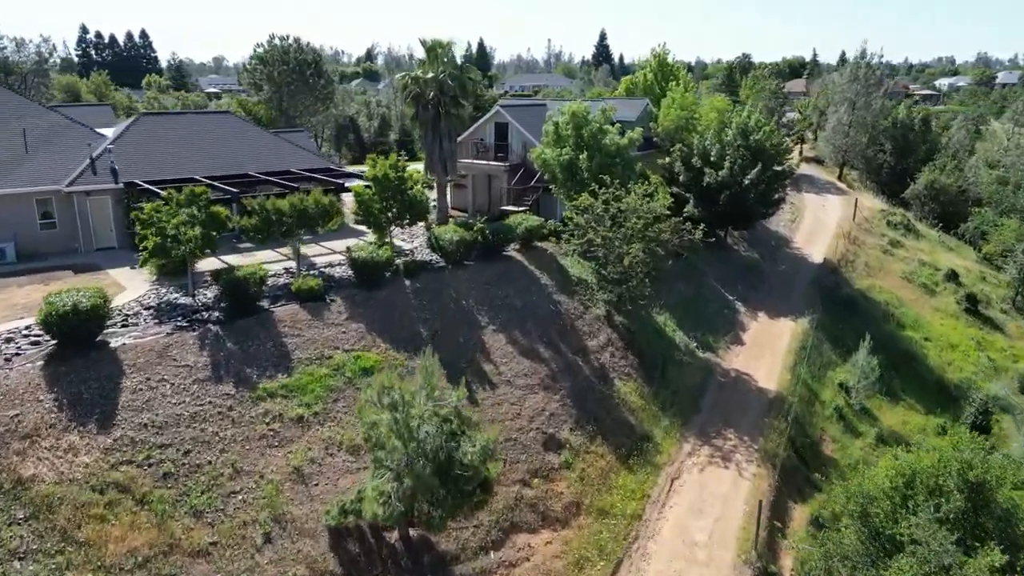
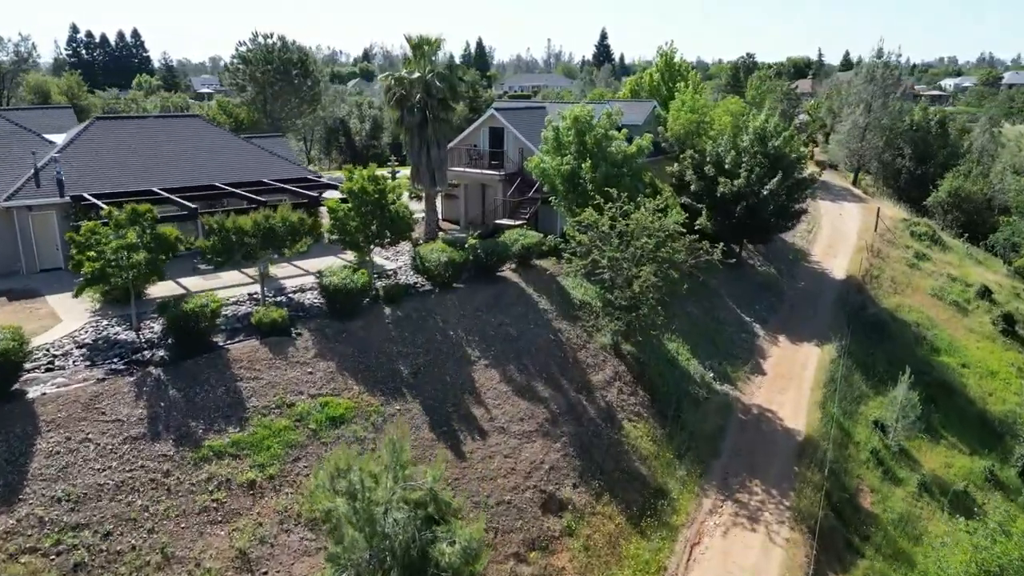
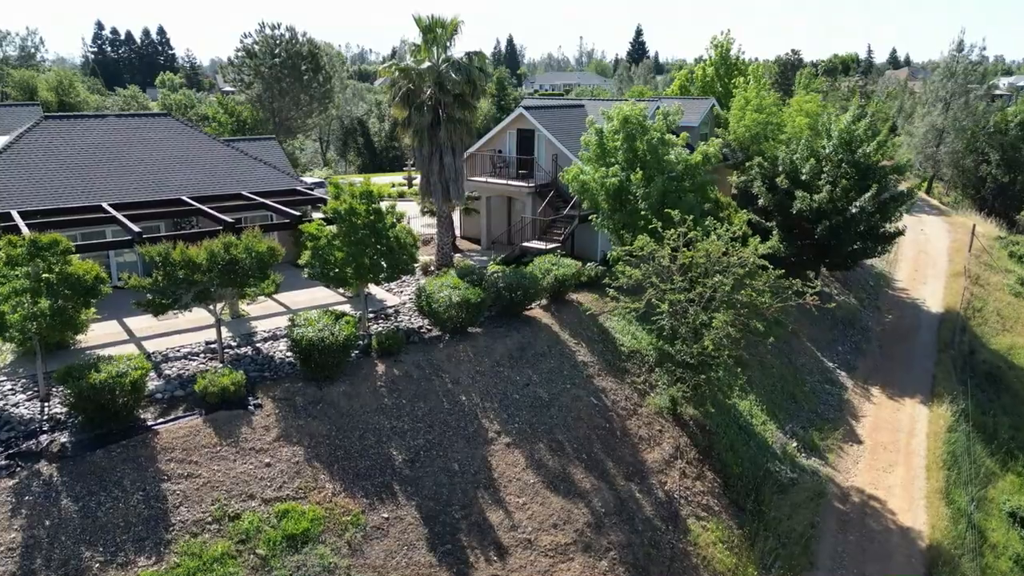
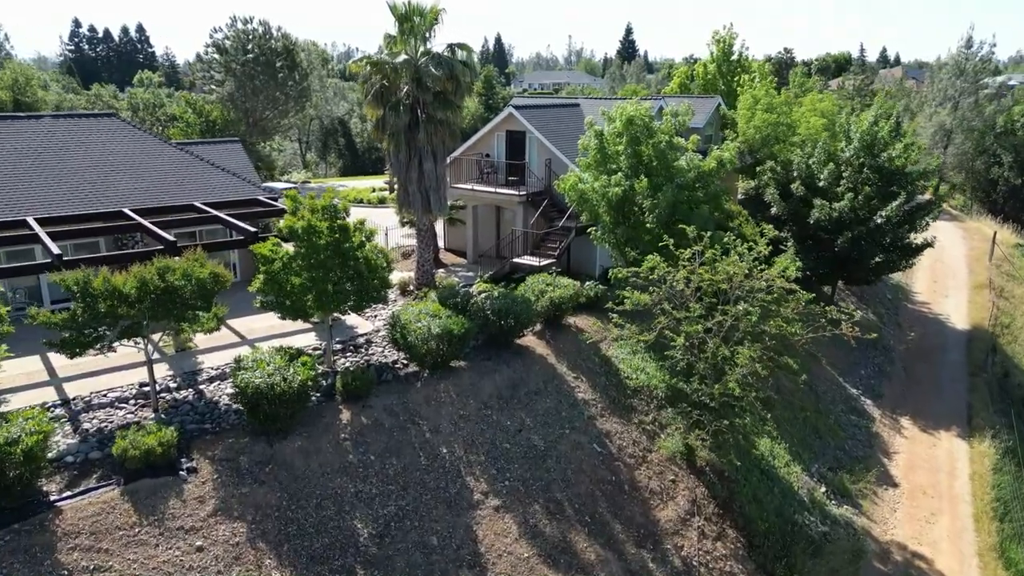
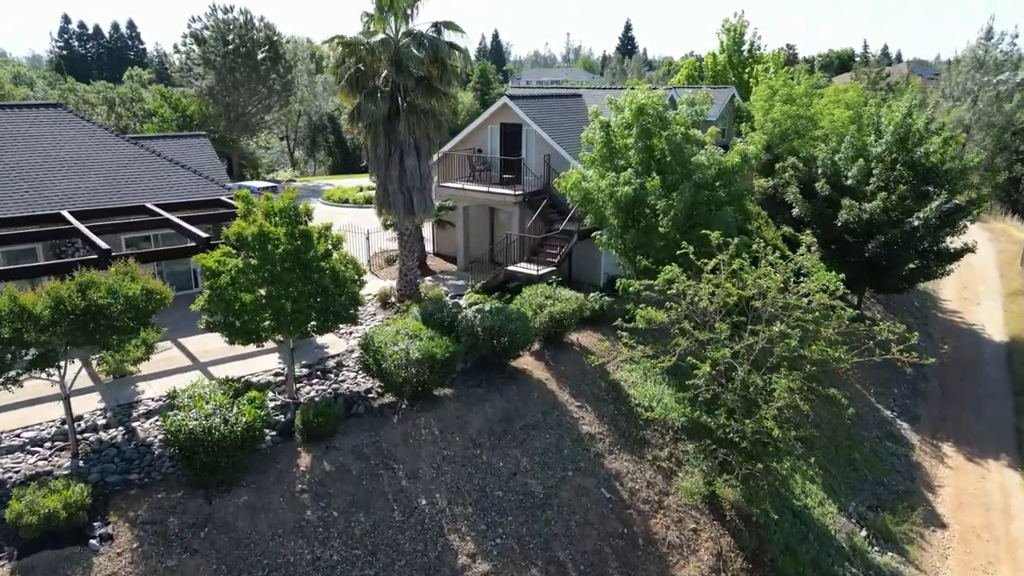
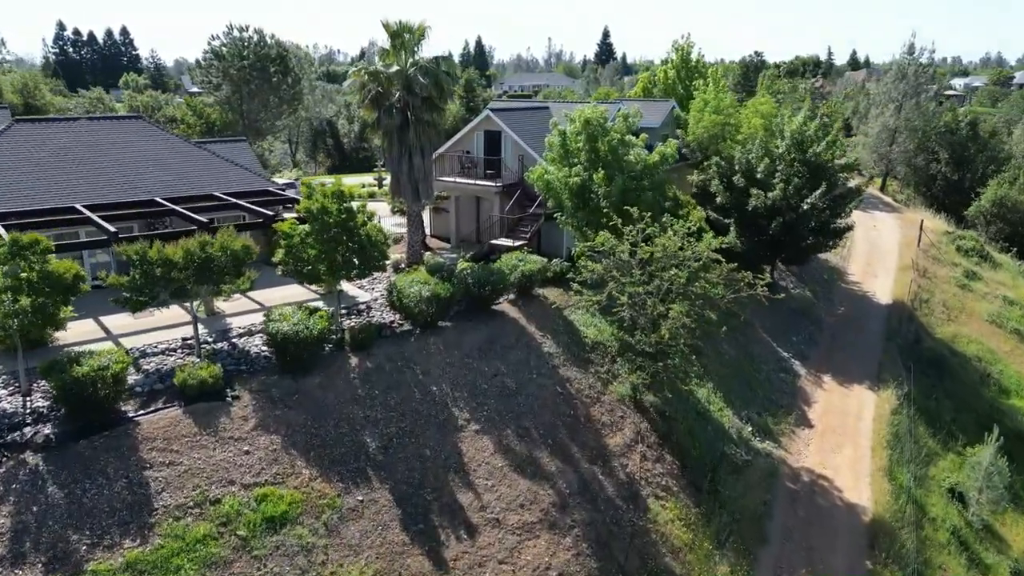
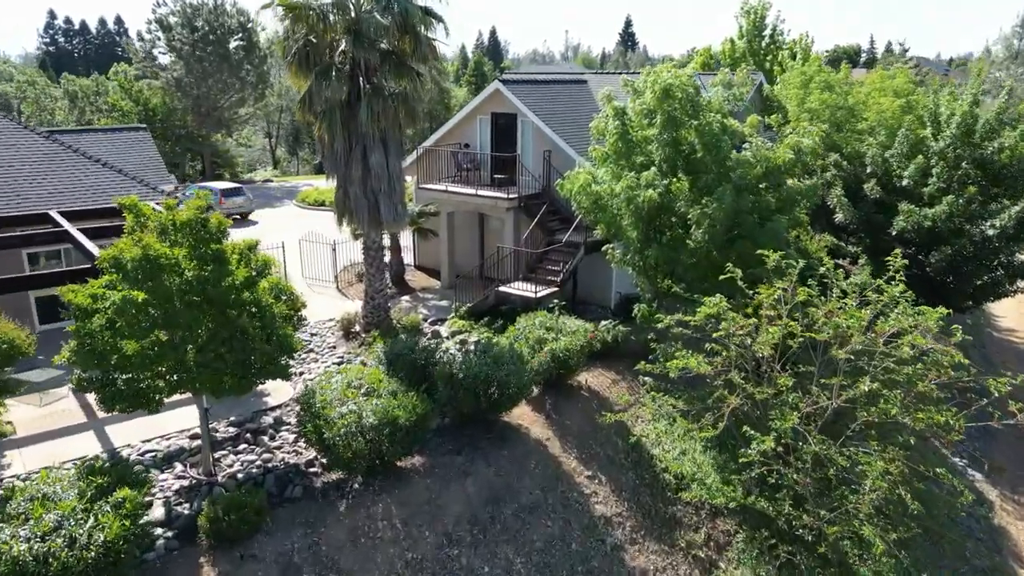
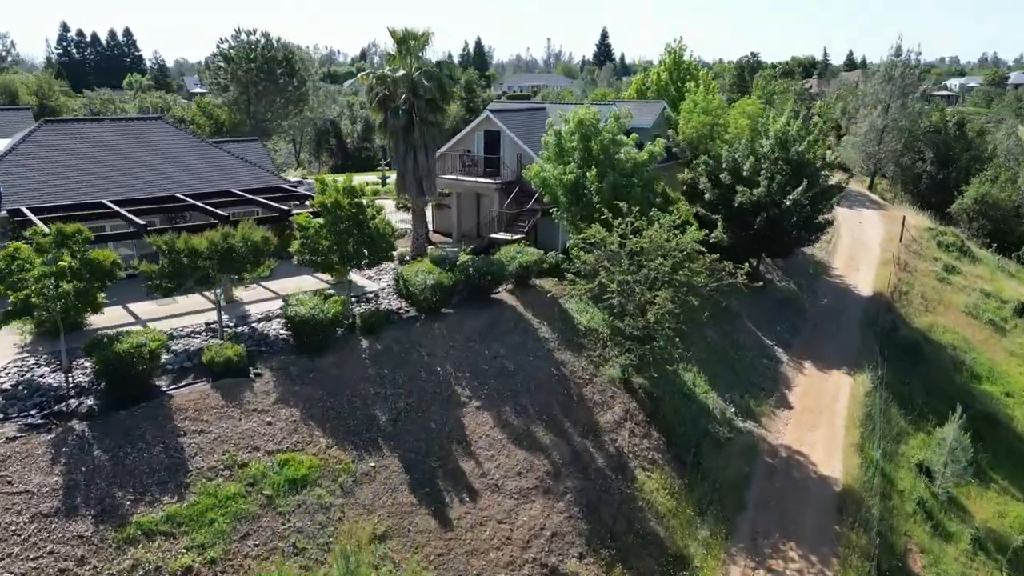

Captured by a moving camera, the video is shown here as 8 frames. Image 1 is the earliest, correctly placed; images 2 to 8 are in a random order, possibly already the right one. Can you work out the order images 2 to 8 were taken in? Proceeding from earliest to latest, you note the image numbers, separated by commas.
2, 8, 6, 3, 4, 5, 7
